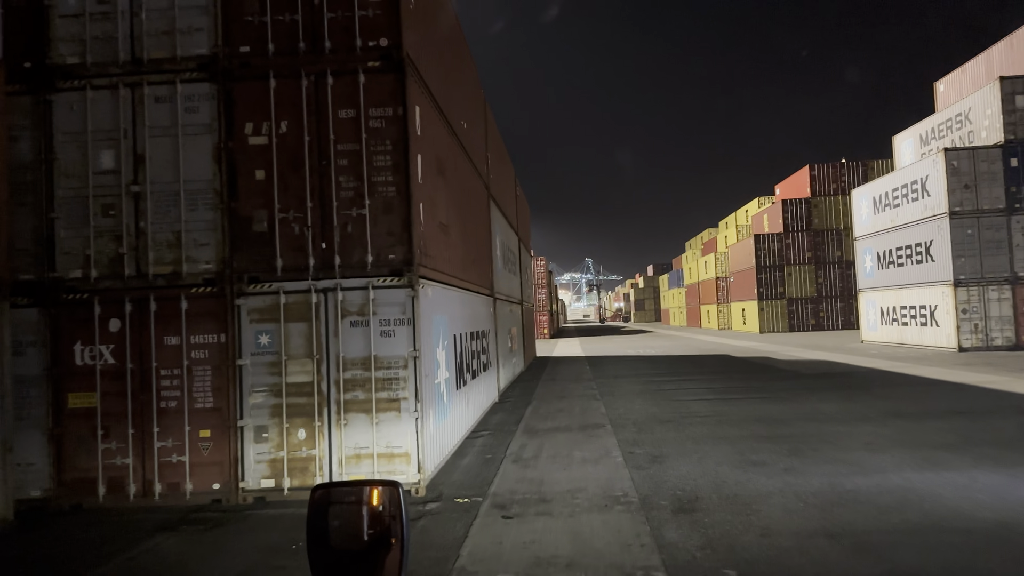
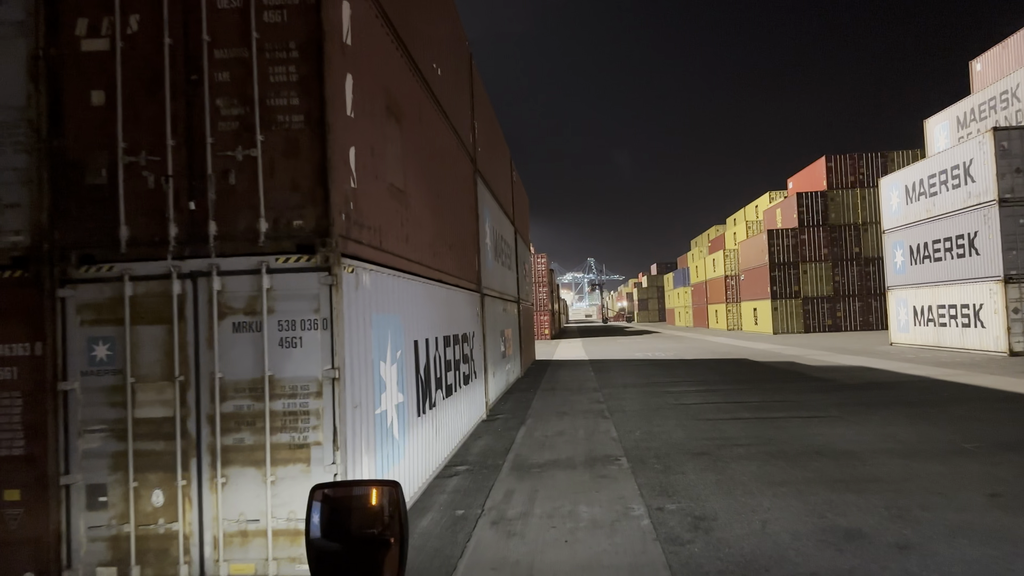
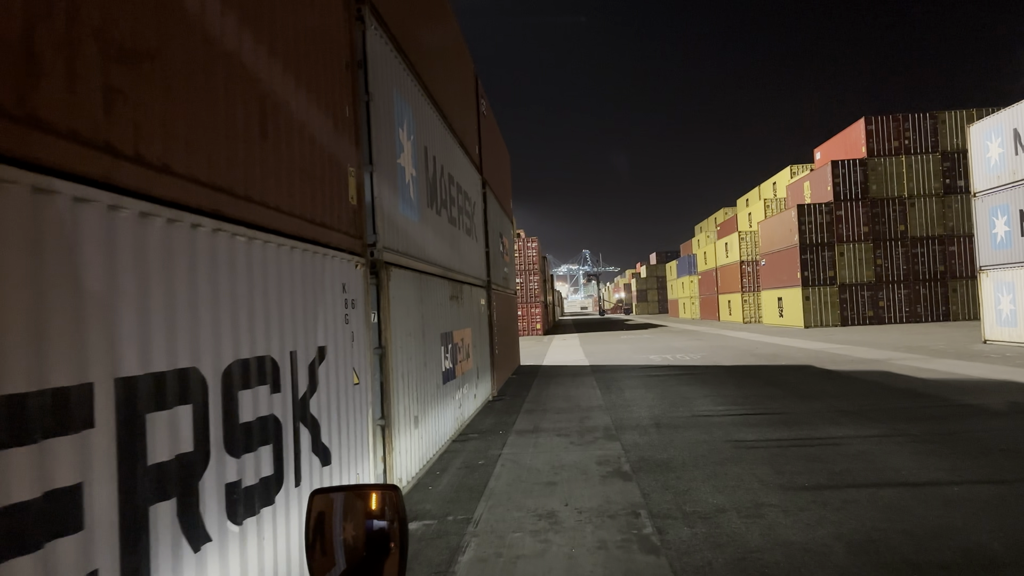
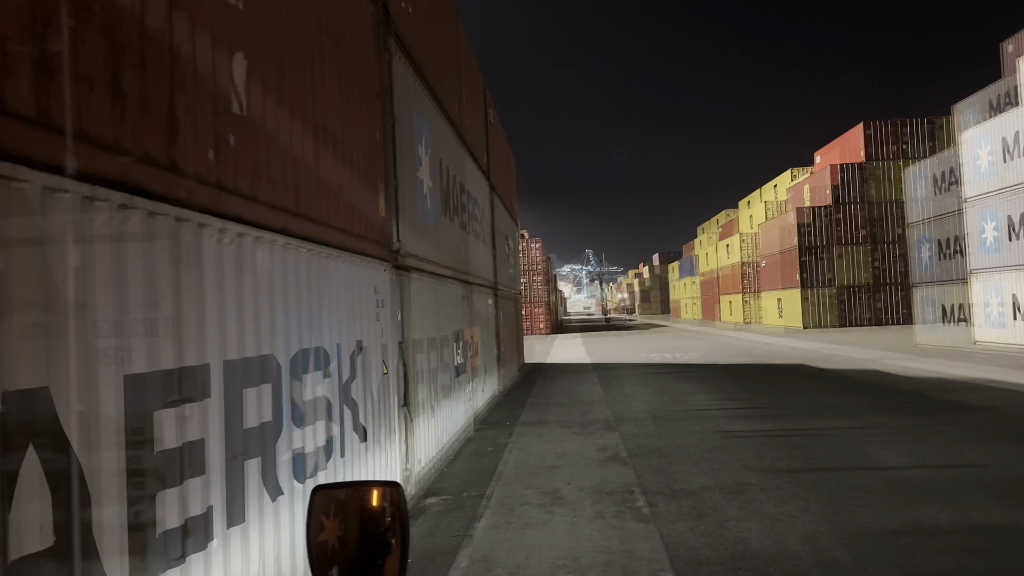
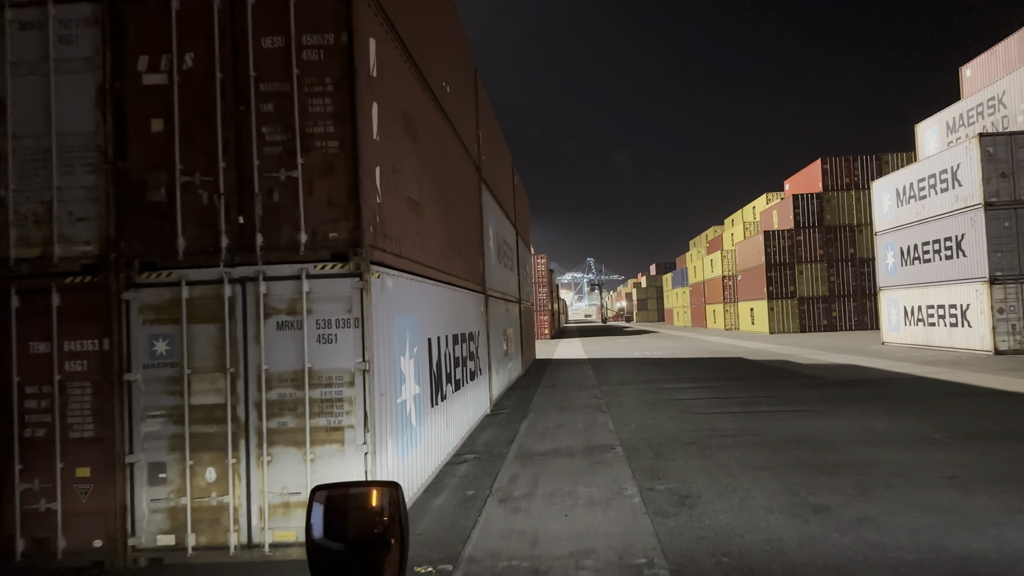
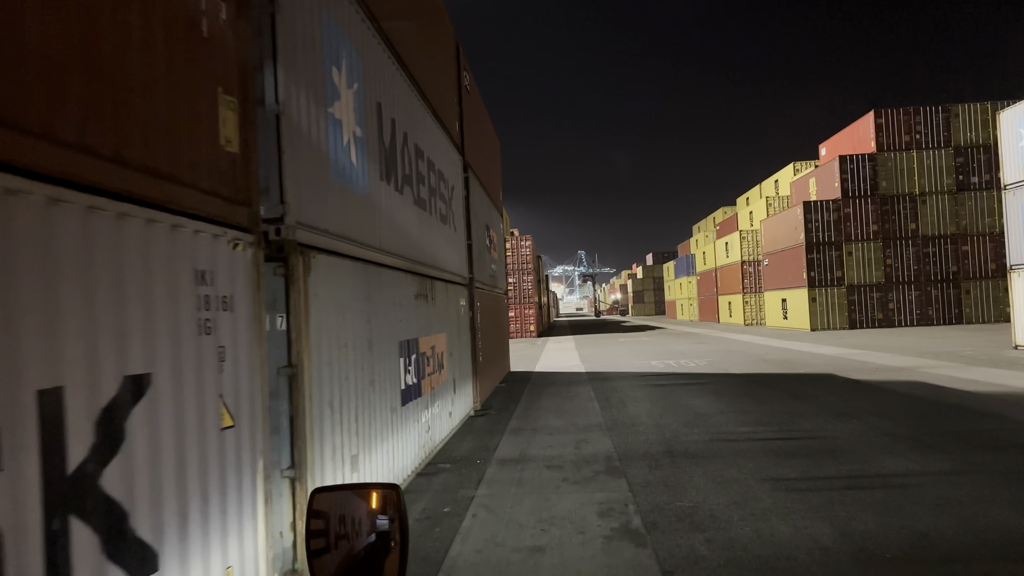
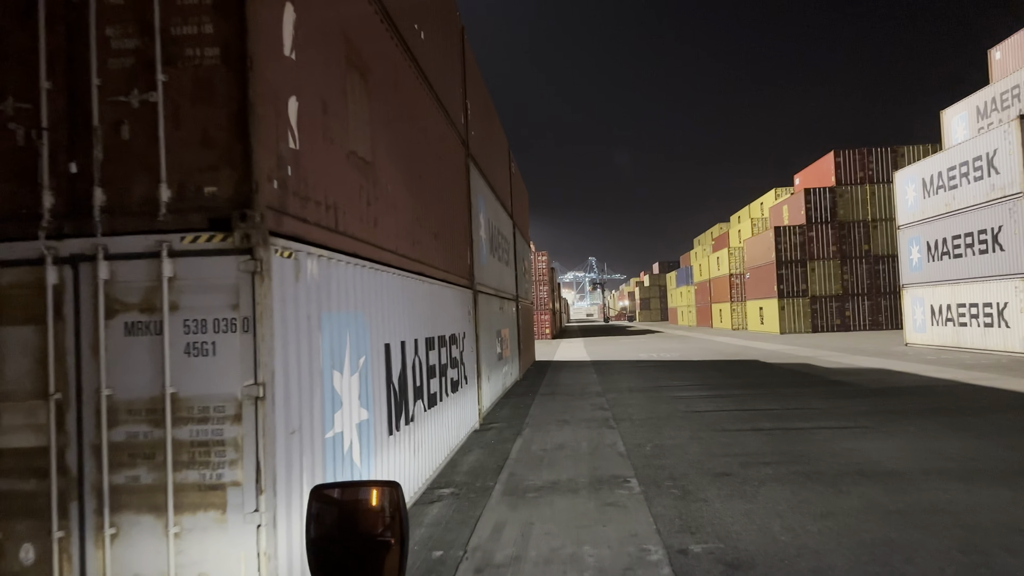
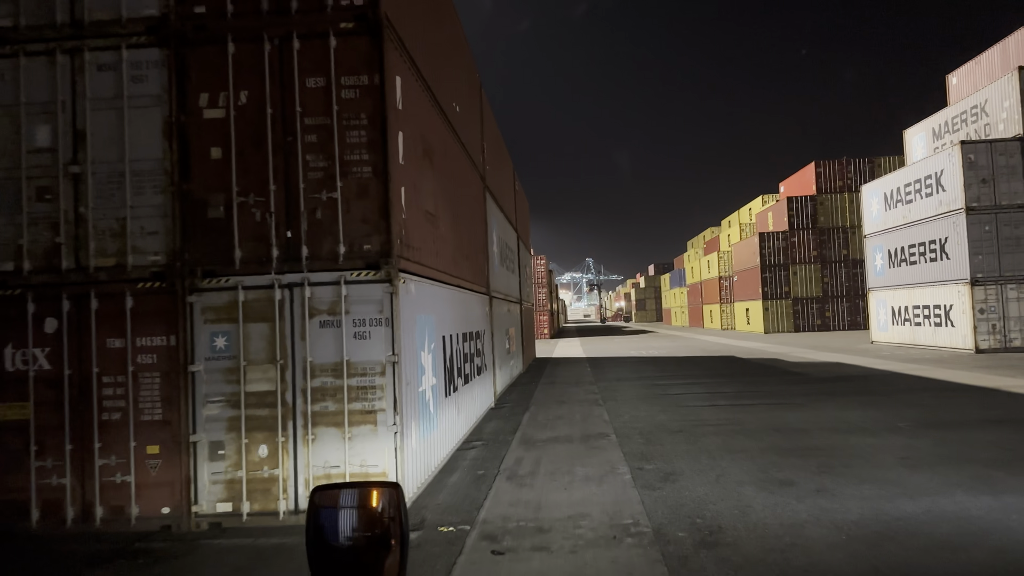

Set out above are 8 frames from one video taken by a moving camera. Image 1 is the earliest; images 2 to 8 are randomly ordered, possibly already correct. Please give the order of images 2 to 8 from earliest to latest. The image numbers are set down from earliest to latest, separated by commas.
8, 5, 2, 7, 4, 3, 6
